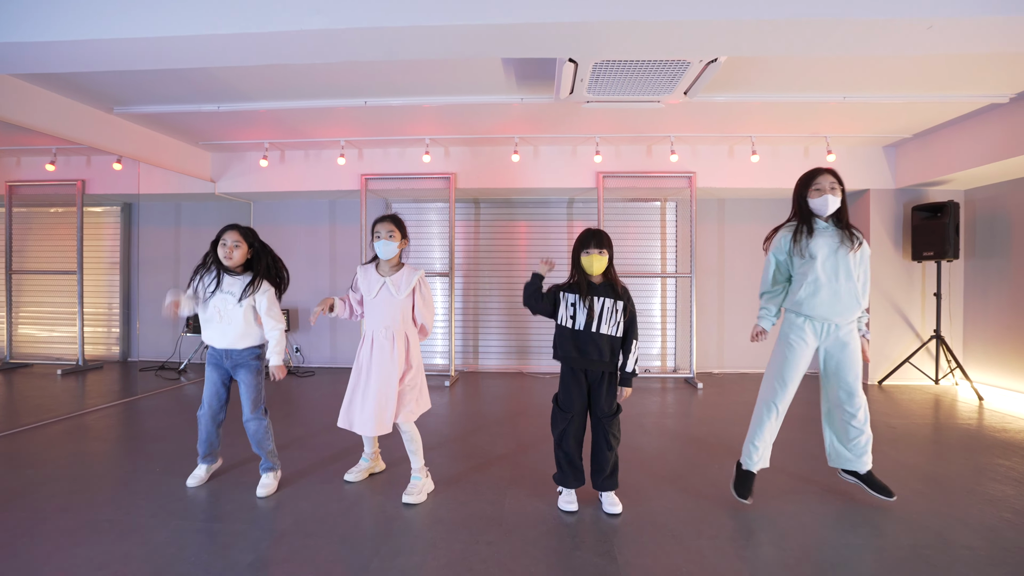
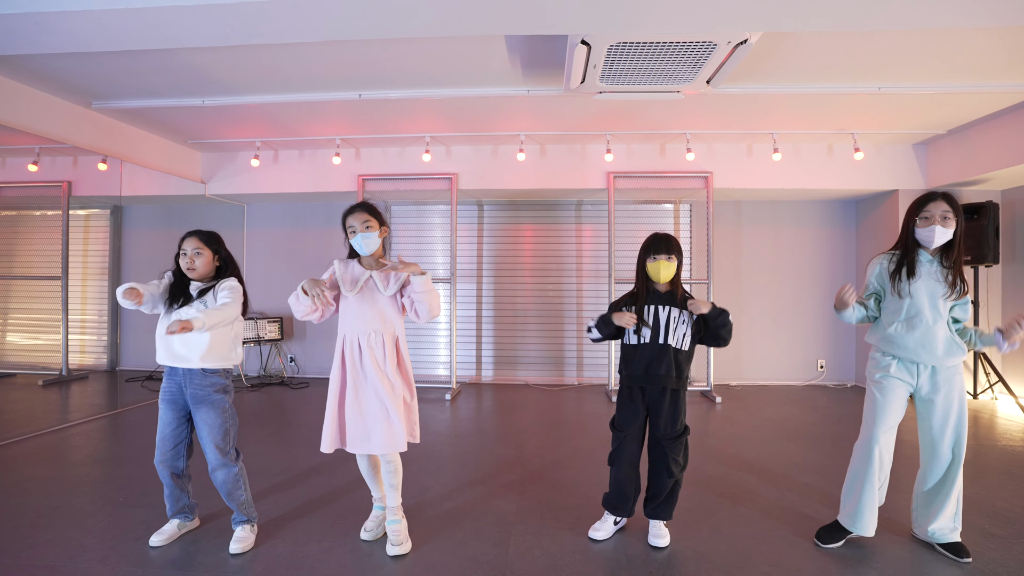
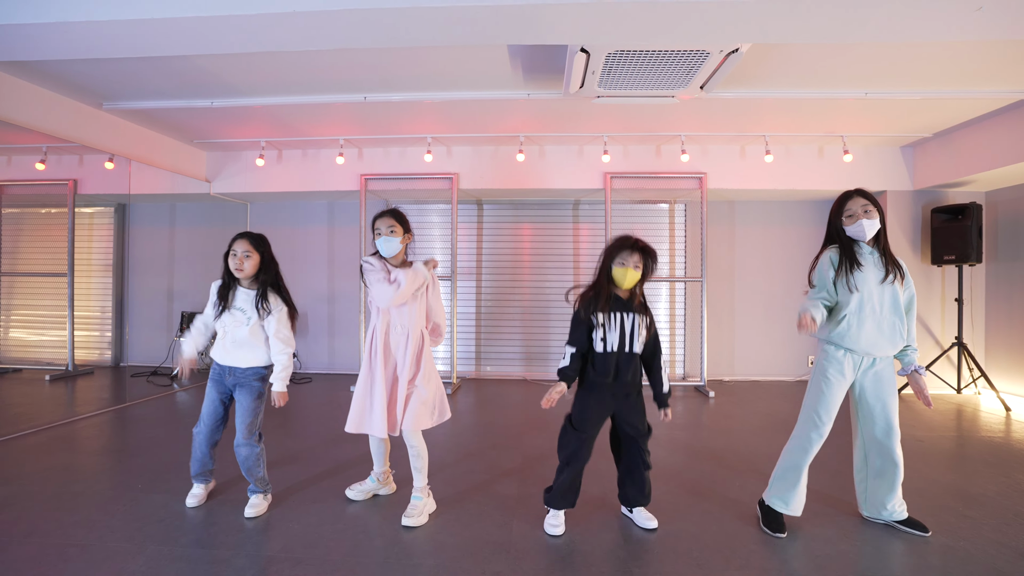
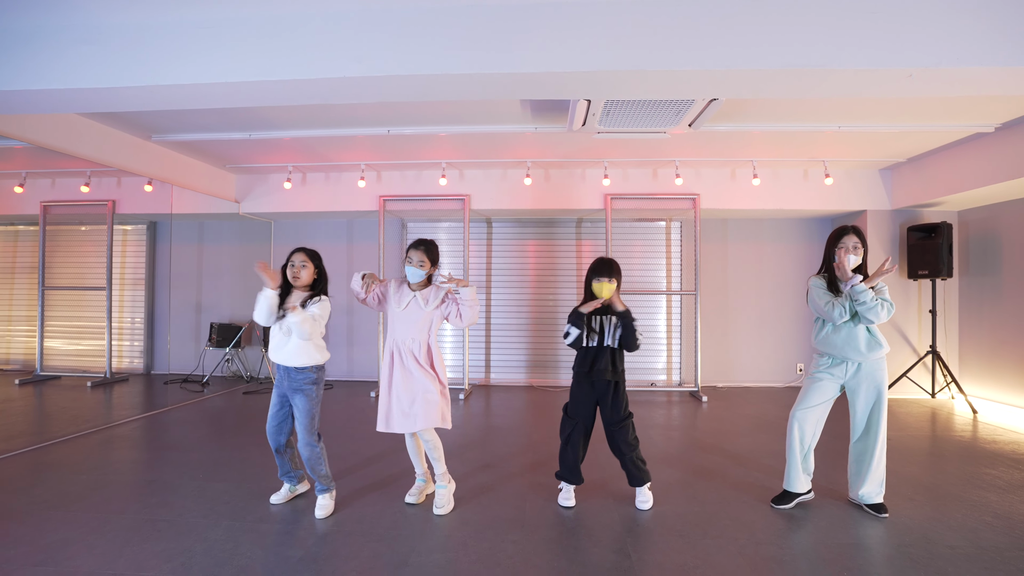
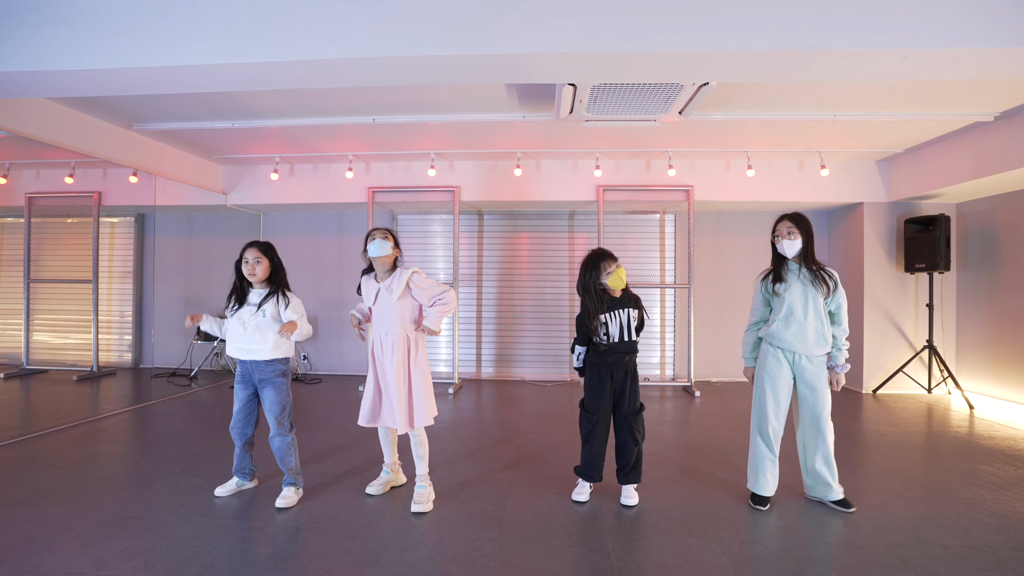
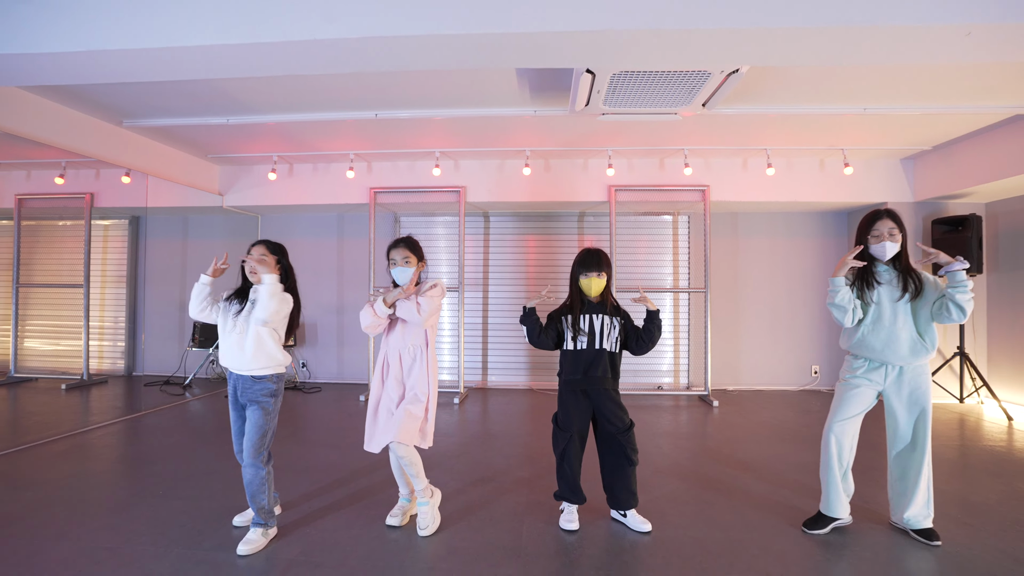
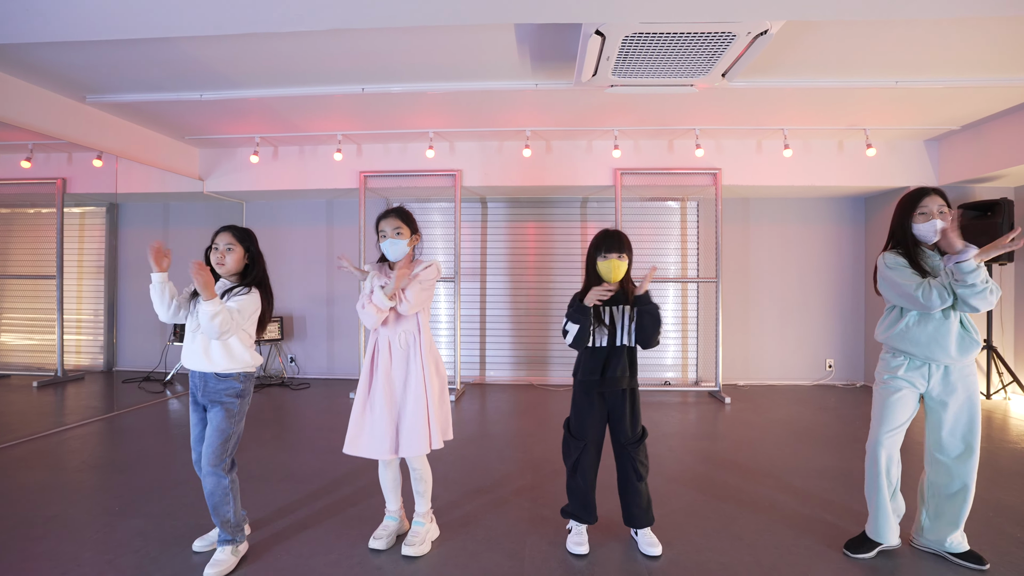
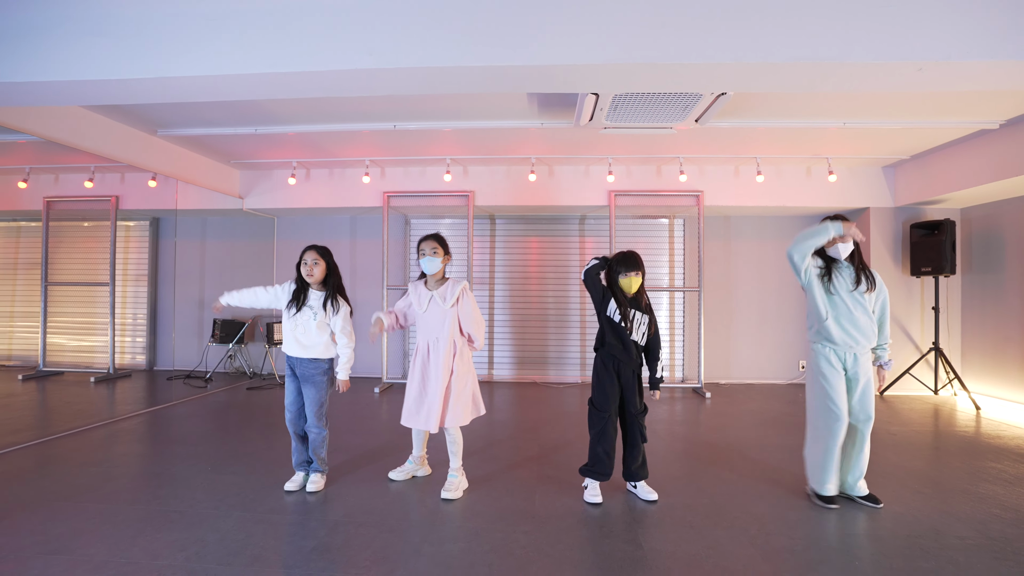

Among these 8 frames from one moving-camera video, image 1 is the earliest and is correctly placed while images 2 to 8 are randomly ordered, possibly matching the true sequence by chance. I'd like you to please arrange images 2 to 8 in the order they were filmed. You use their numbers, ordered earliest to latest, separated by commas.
3, 8, 7, 6, 4, 2, 5
